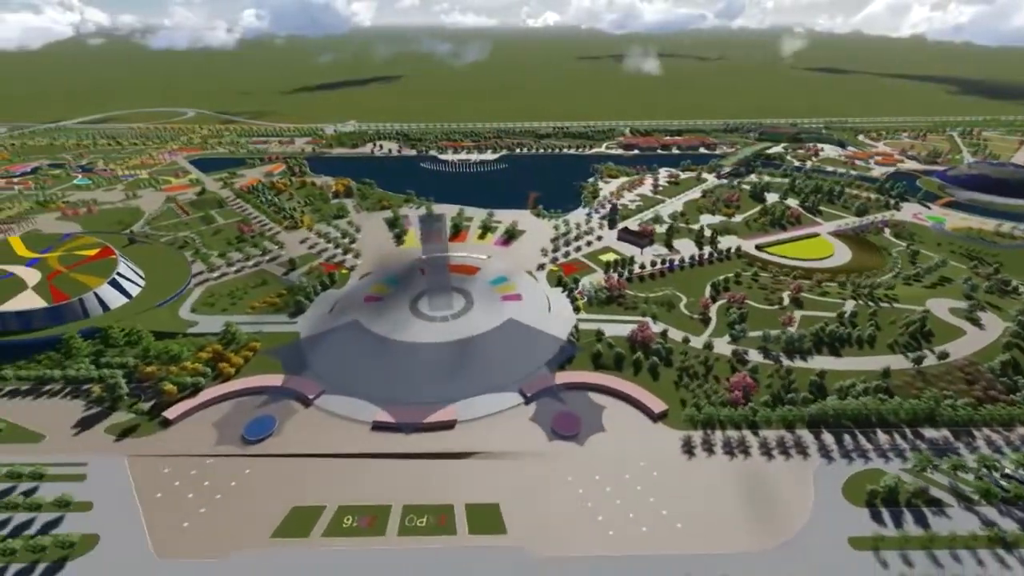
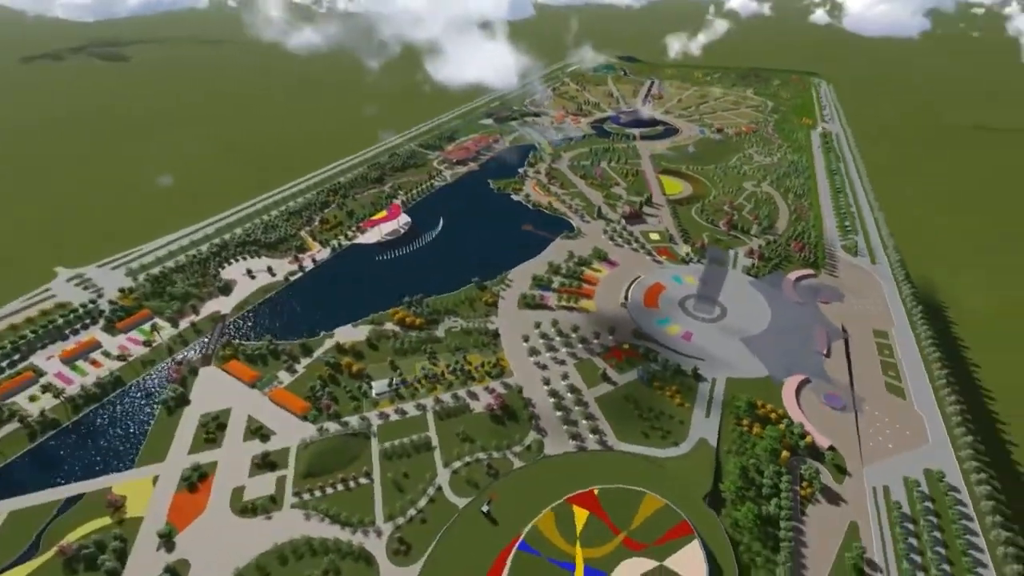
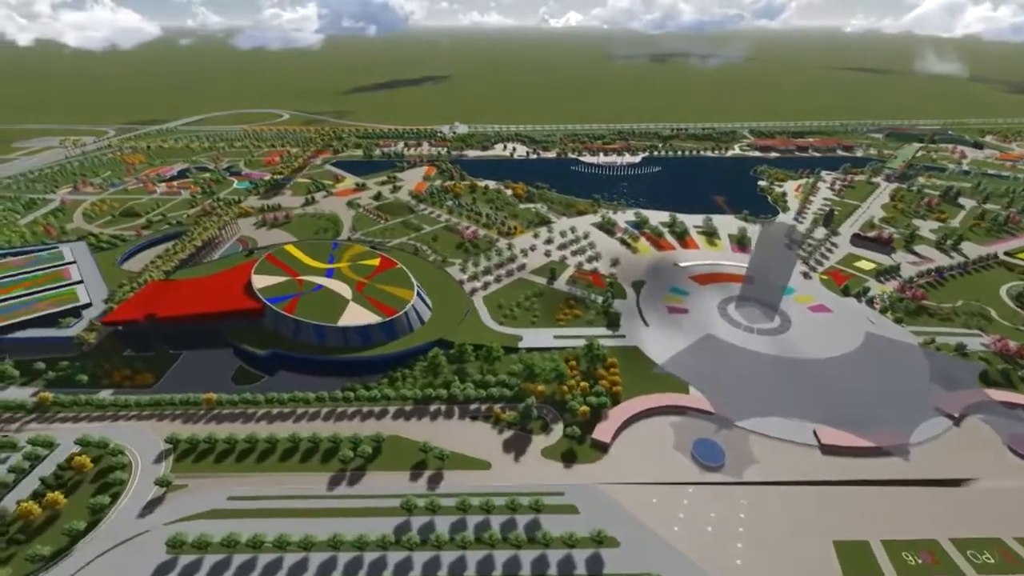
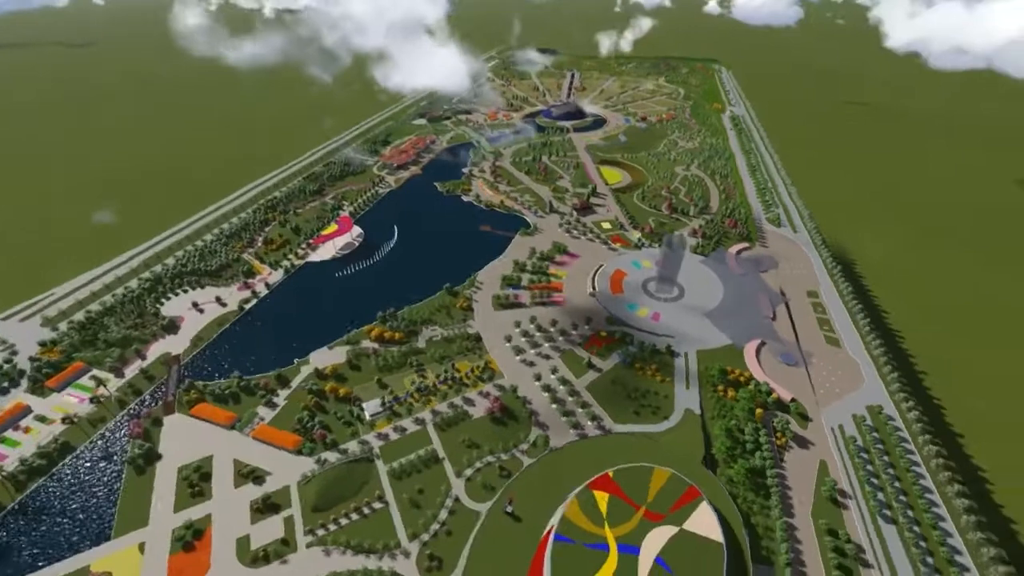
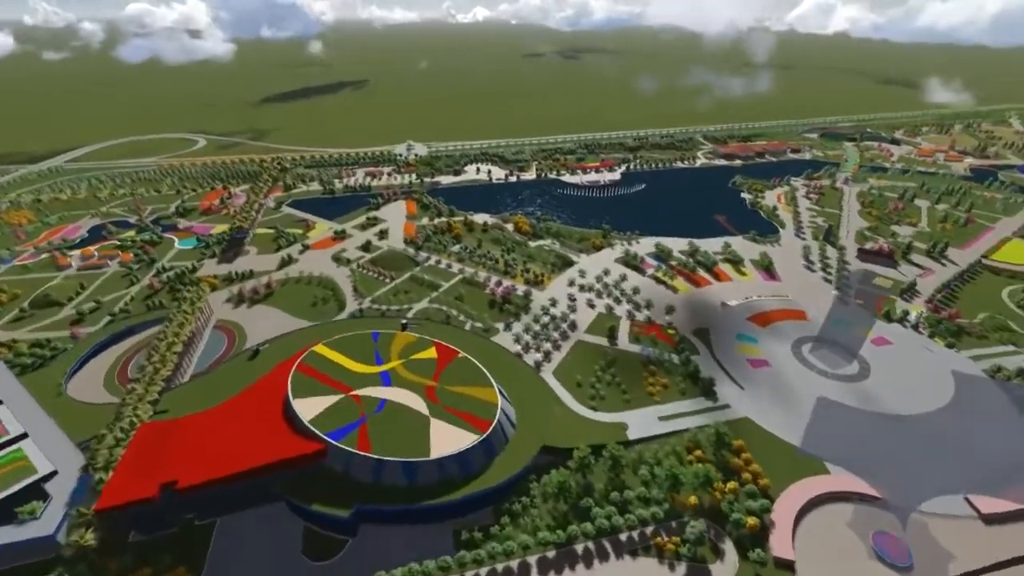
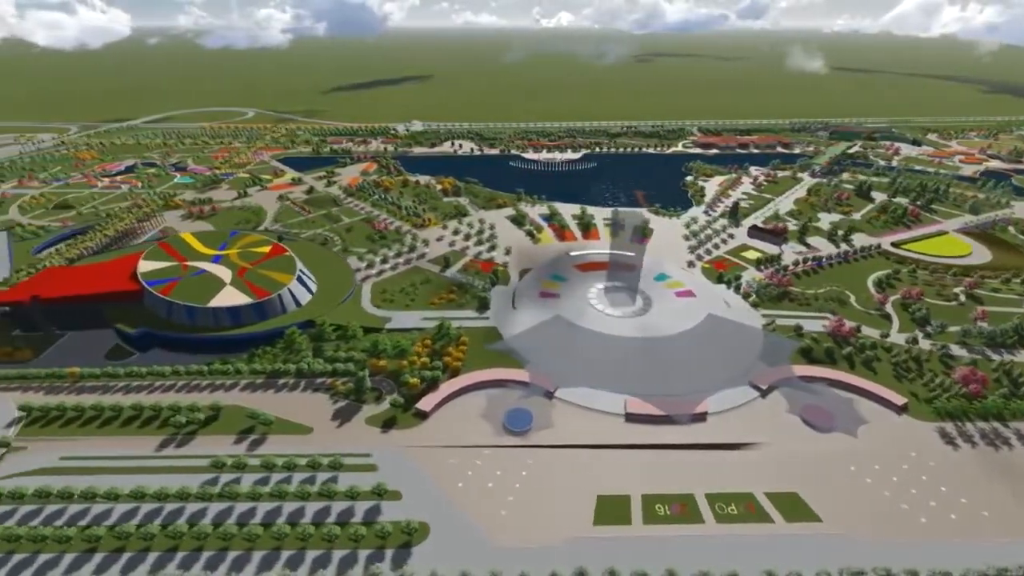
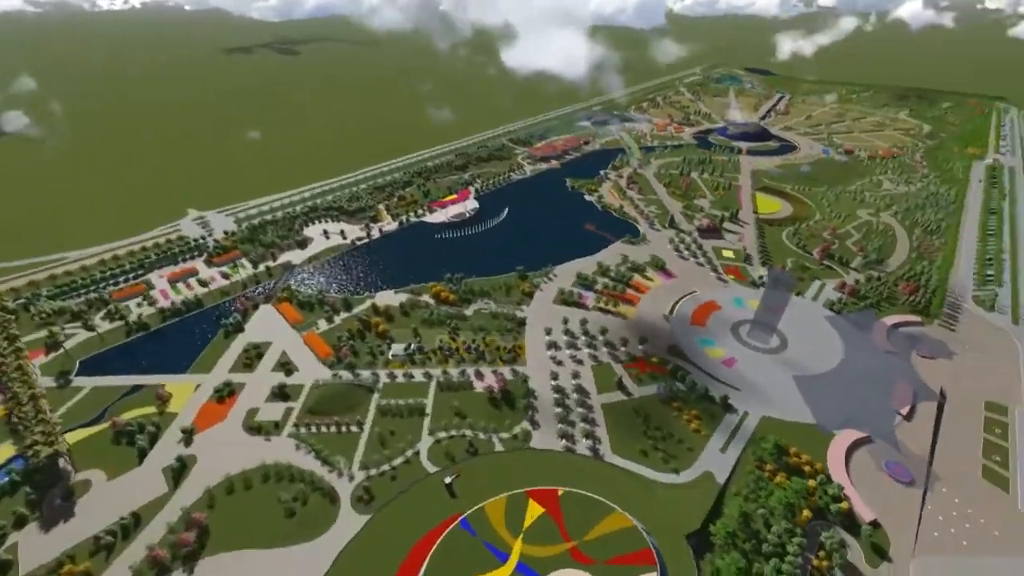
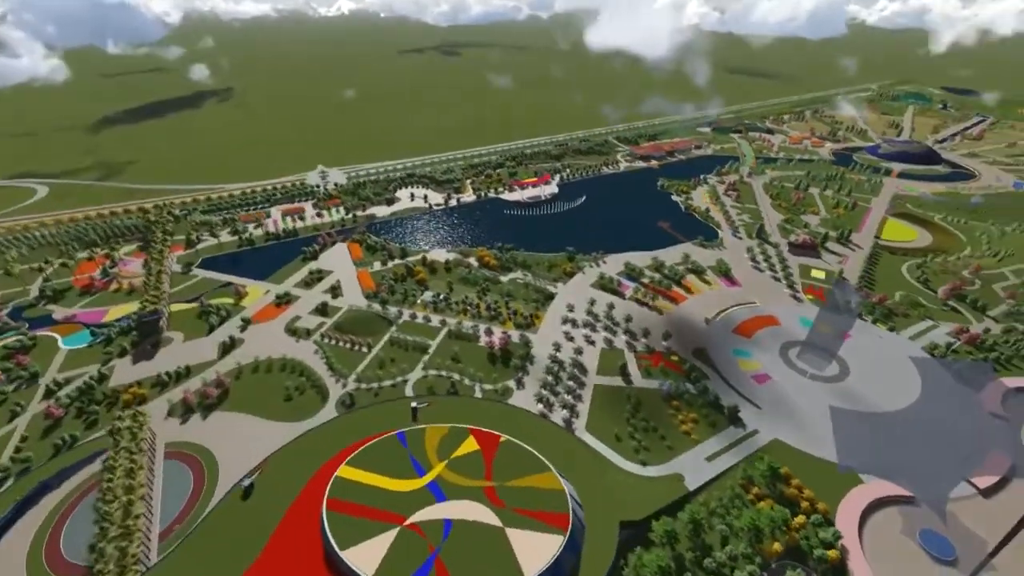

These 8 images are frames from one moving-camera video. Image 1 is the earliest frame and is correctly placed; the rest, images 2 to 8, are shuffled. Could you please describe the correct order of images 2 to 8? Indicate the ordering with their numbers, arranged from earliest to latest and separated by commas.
6, 3, 5, 8, 7, 2, 4
